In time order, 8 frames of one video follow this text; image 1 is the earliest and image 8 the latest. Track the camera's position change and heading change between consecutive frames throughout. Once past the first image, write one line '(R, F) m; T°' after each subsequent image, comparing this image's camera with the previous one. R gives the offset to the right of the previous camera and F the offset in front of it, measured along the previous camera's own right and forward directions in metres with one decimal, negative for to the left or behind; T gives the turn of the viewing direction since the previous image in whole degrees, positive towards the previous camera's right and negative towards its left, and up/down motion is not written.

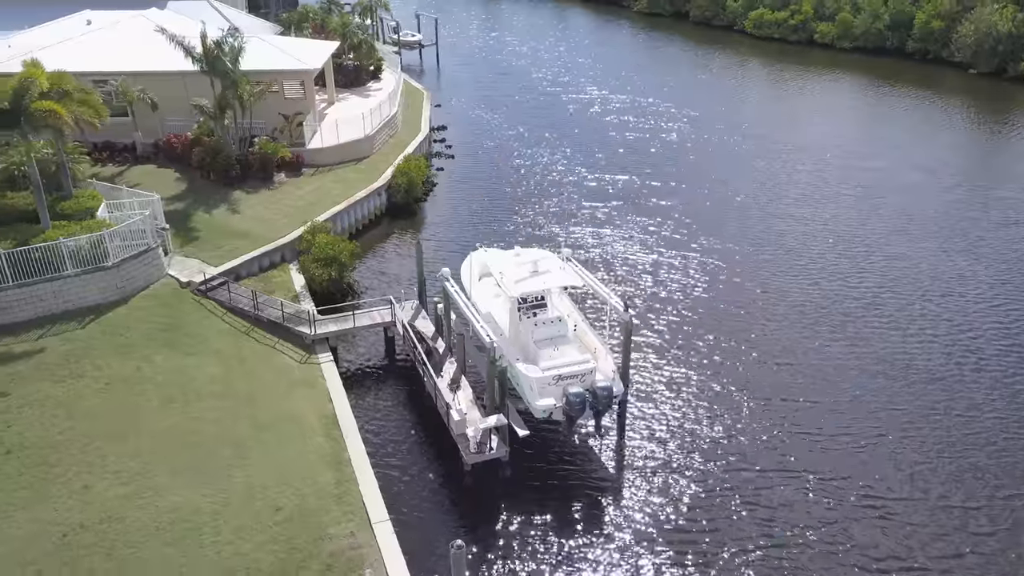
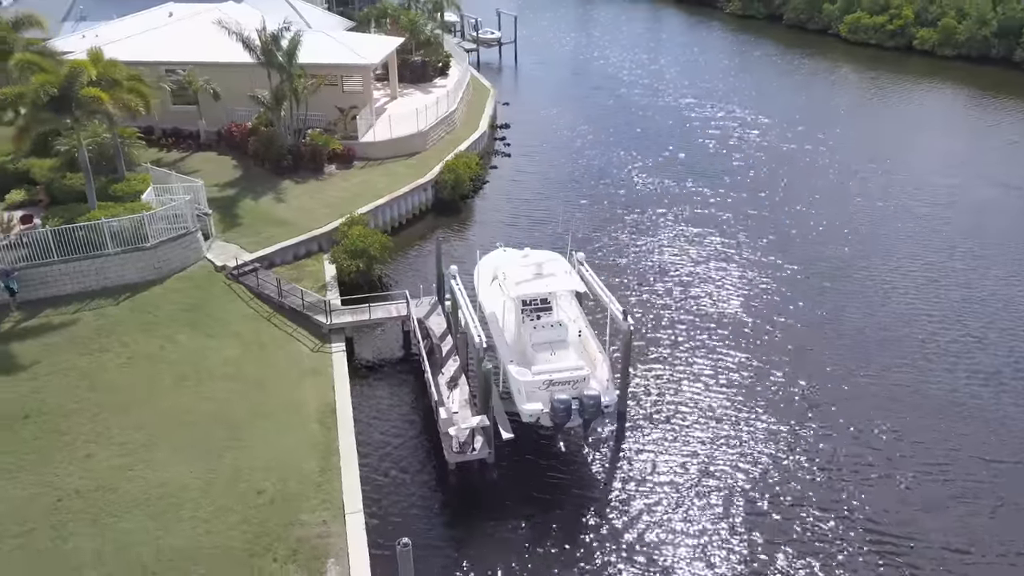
(+2.2, +0.3) m; -7°
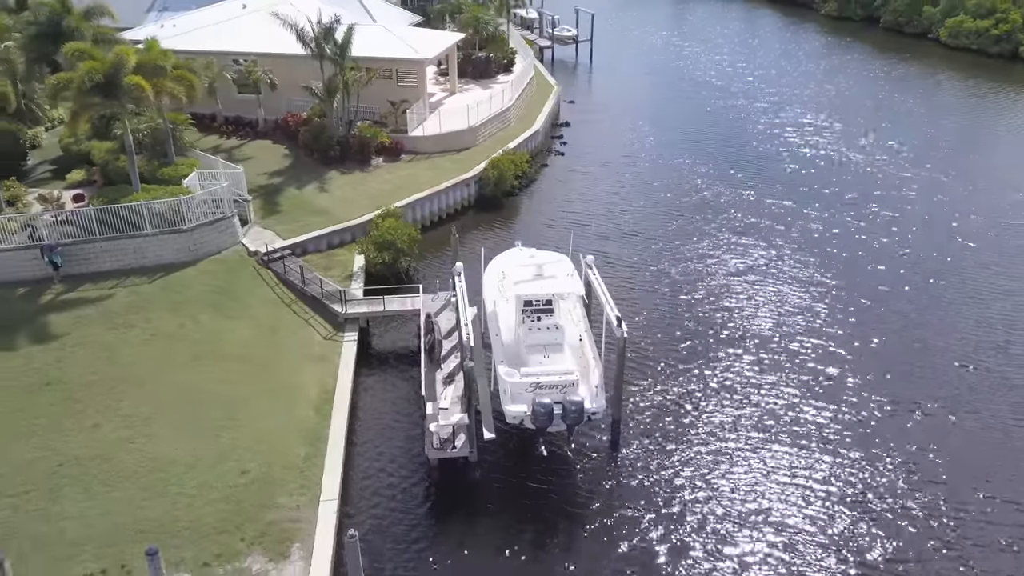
(+2.2, +0.3) m; -6°
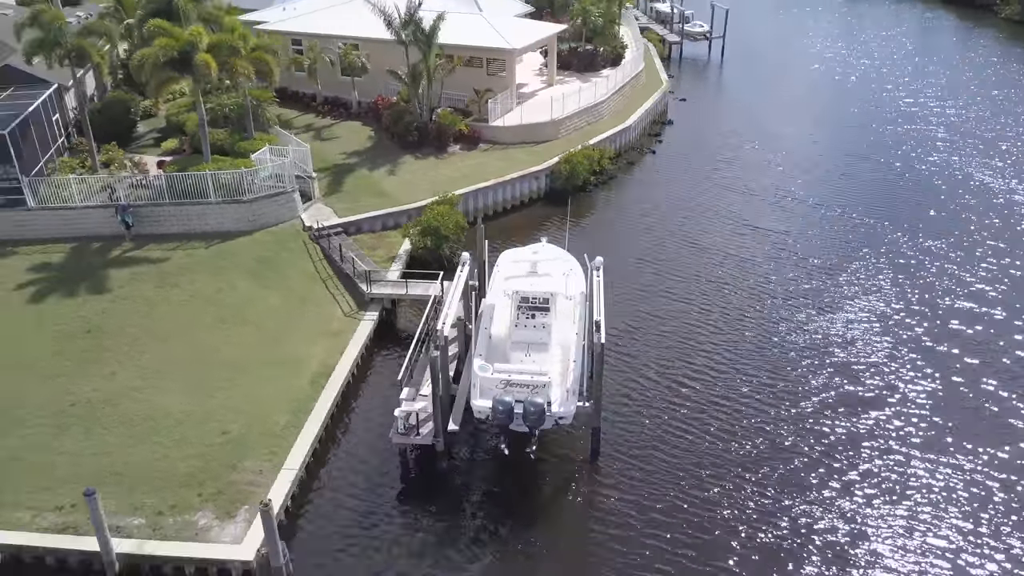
(+3.9, +0.6) m; -11°
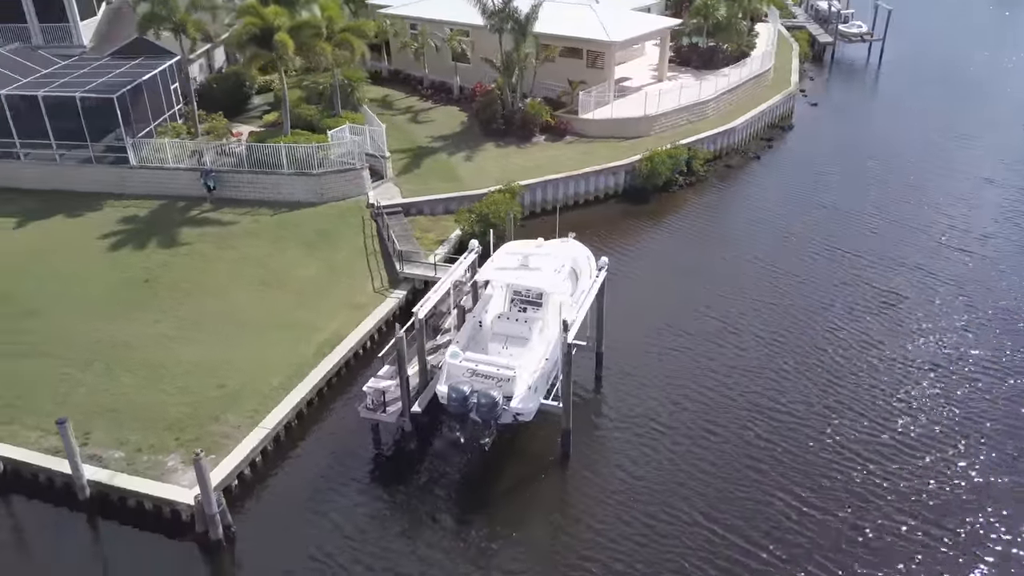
(+4.3, +0.6) m; -12°
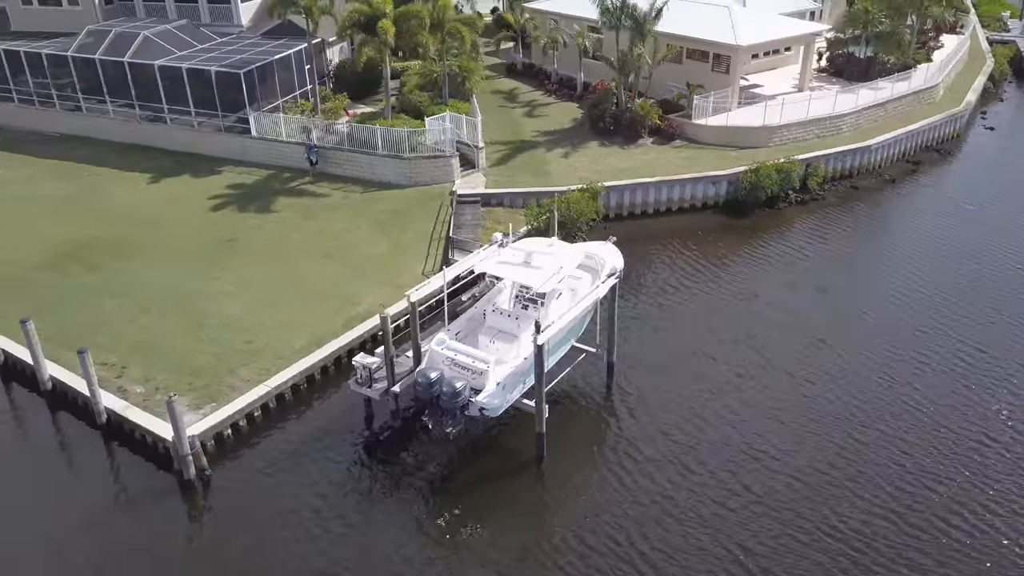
(+4.6, +0.7) m; -14°
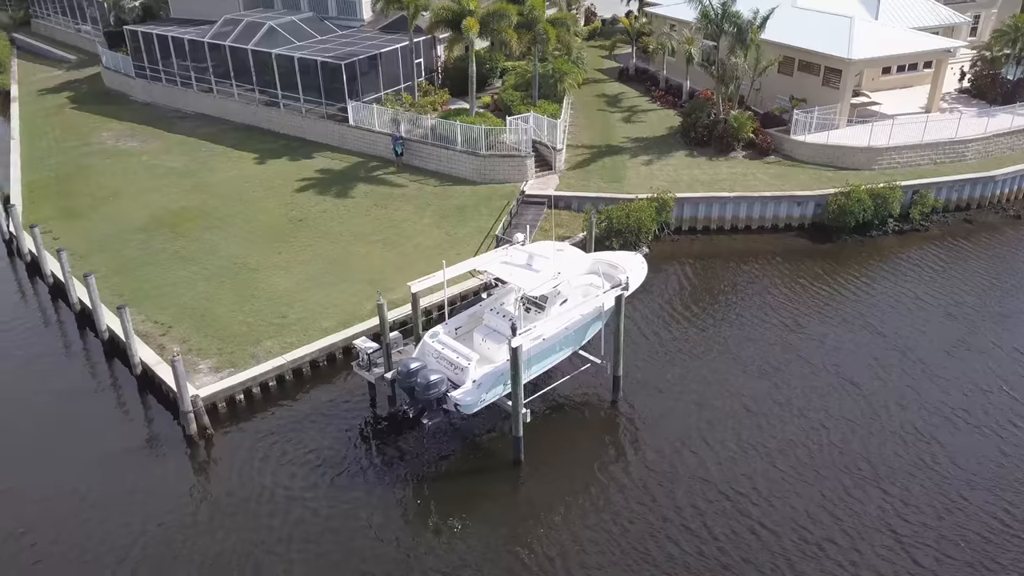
(+3.8, +0.5) m; -11°
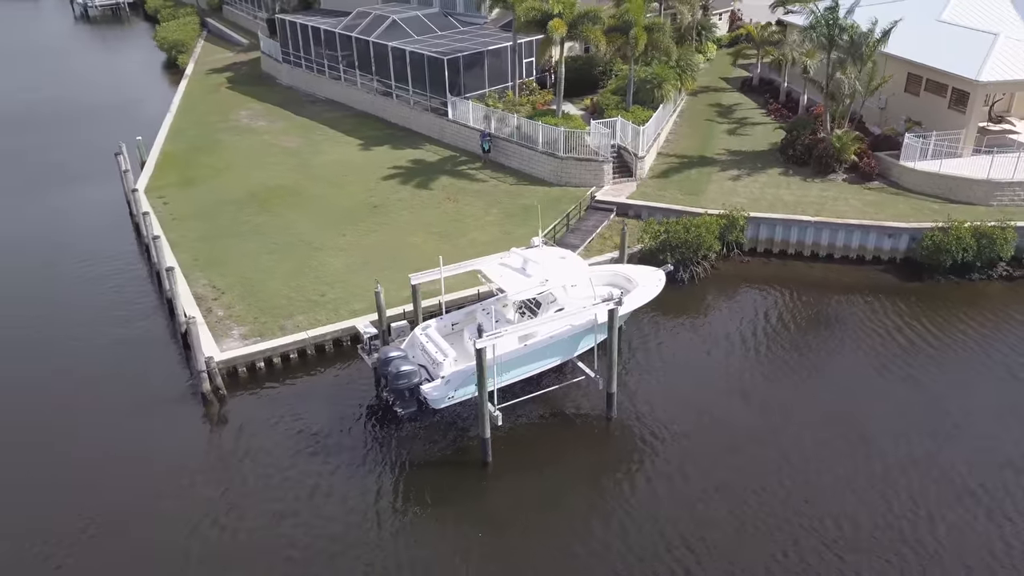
(+4.3, +0.5) m; -12°
